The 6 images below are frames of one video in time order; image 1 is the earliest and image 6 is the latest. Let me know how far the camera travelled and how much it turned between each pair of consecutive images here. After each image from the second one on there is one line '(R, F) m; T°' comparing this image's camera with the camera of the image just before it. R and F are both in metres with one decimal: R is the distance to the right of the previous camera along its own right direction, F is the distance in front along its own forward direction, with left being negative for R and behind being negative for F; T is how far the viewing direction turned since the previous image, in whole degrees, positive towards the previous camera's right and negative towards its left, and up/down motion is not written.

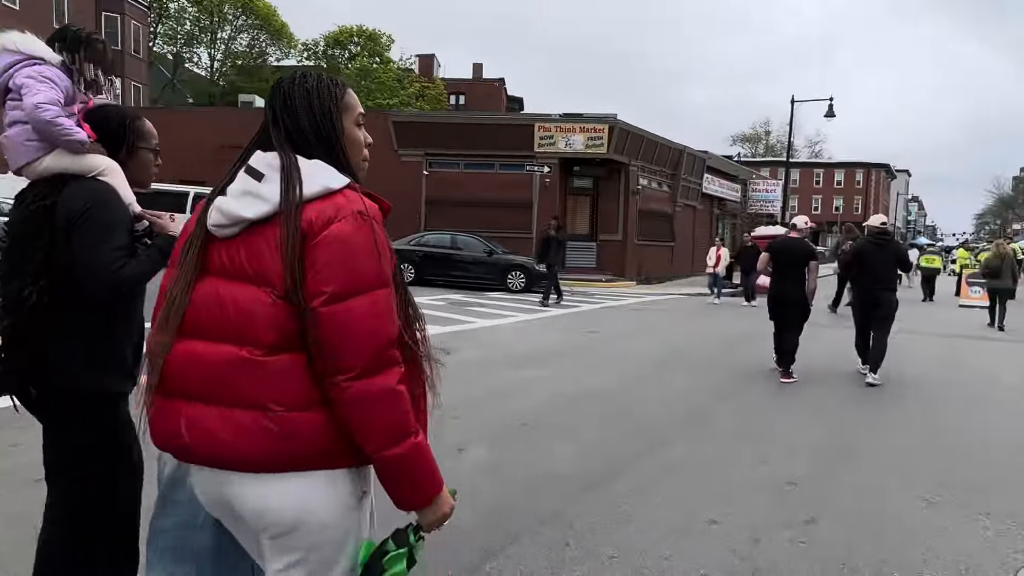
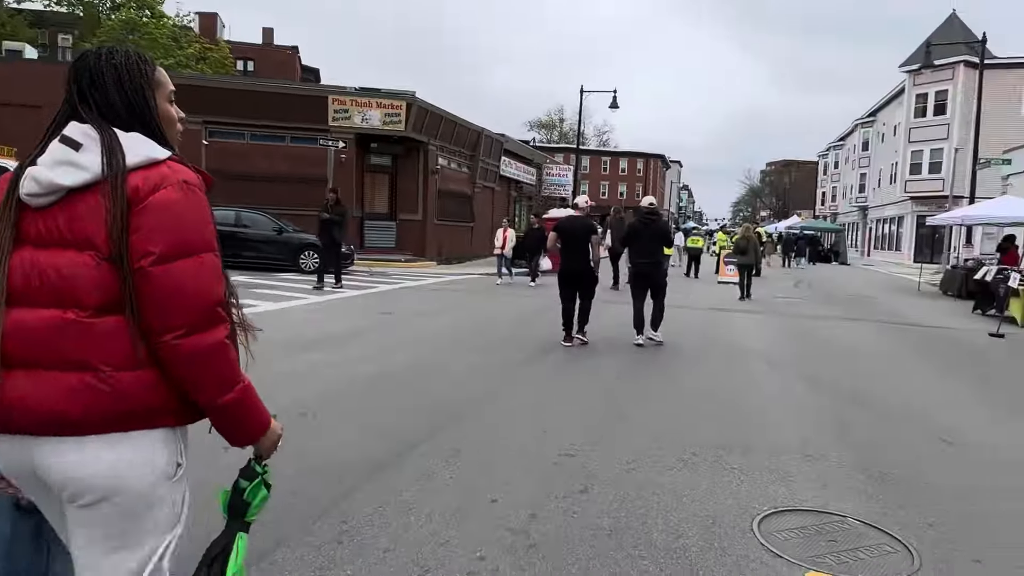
(+0.2, +0.2) m; +16°
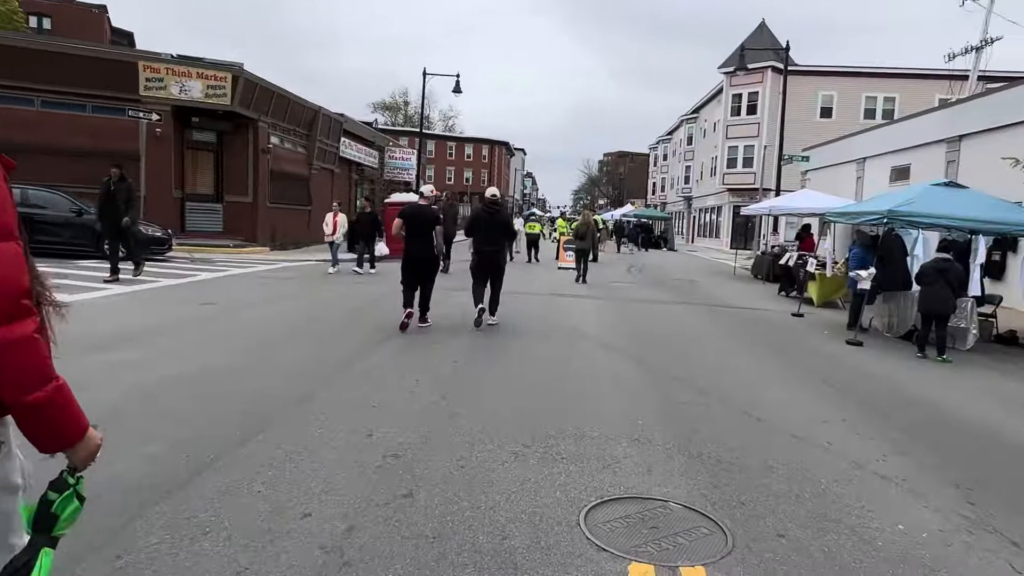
(+0.2, +0.3) m; +13°
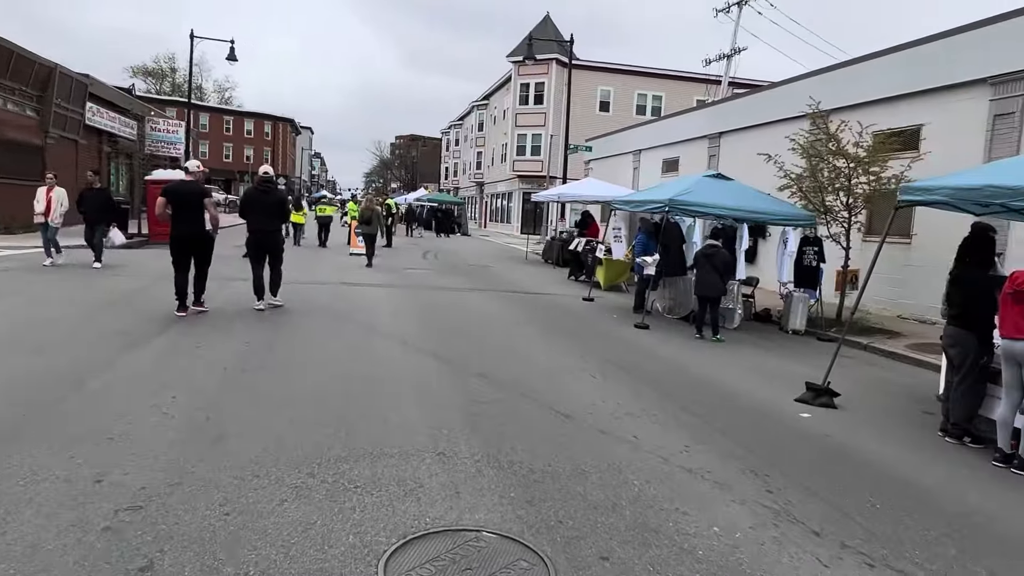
(+0.1, +0.7) m; +17°
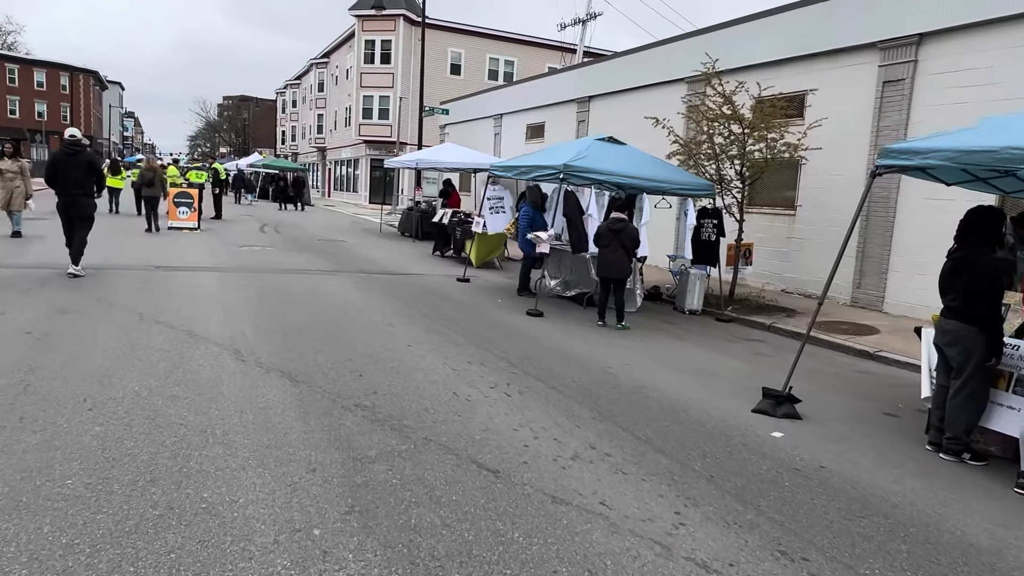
(-0.3, +1.9) m; +13°
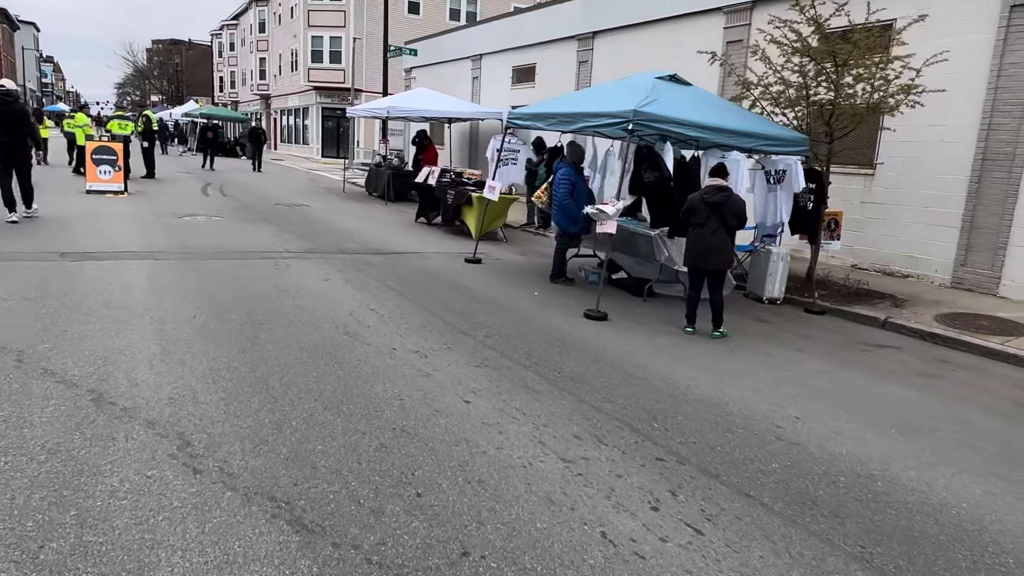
(-1.0, +2.6) m; +4°
